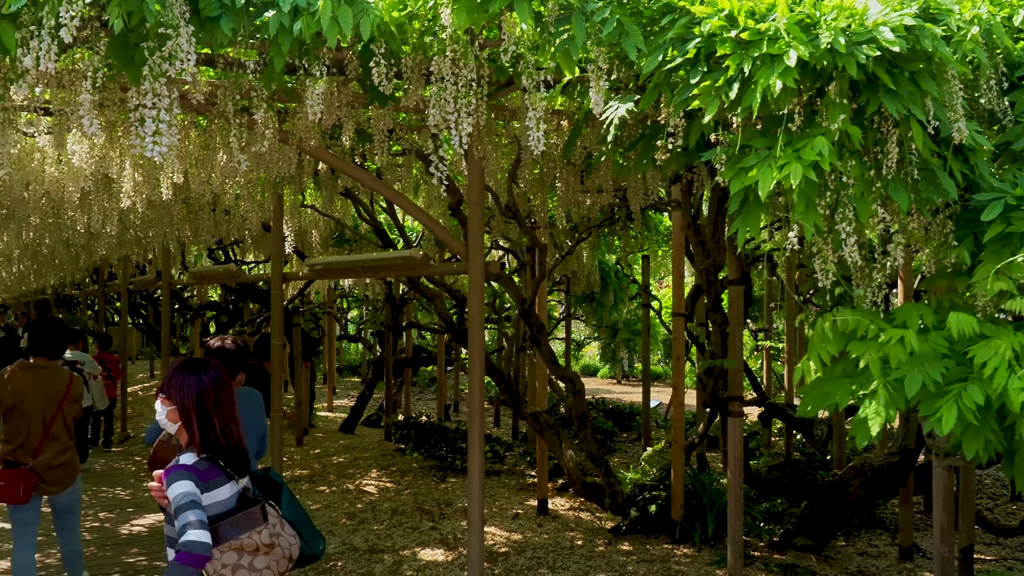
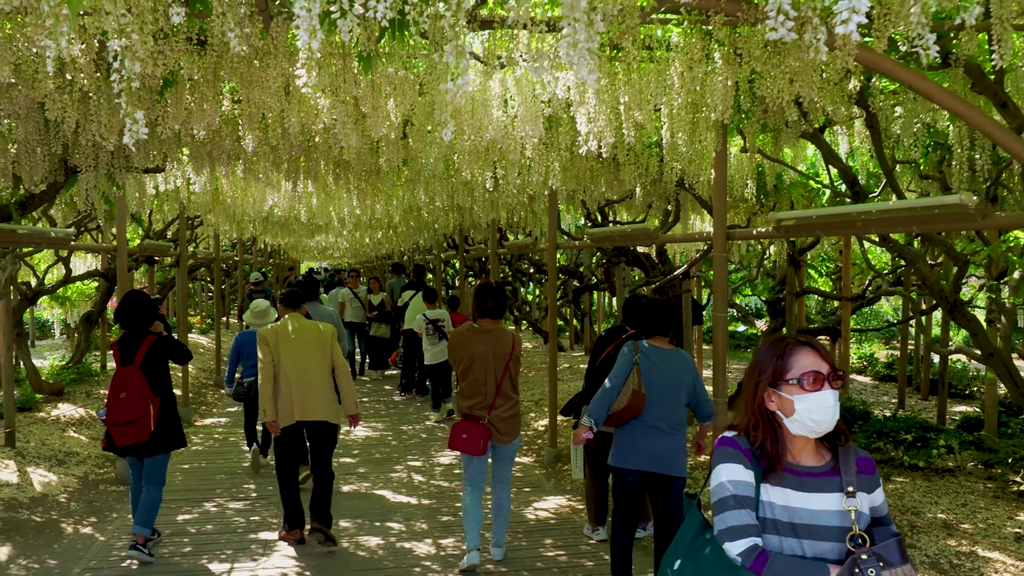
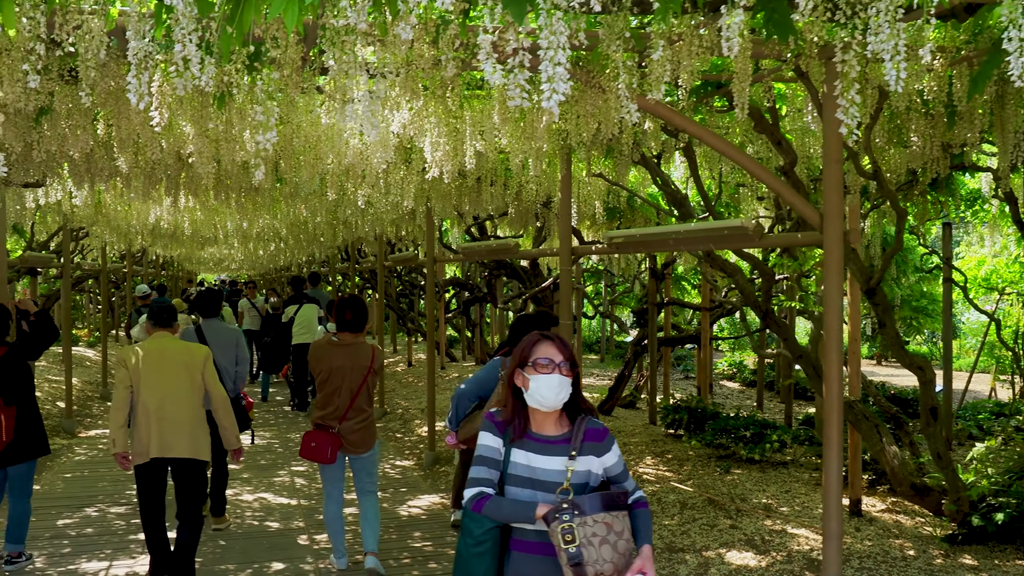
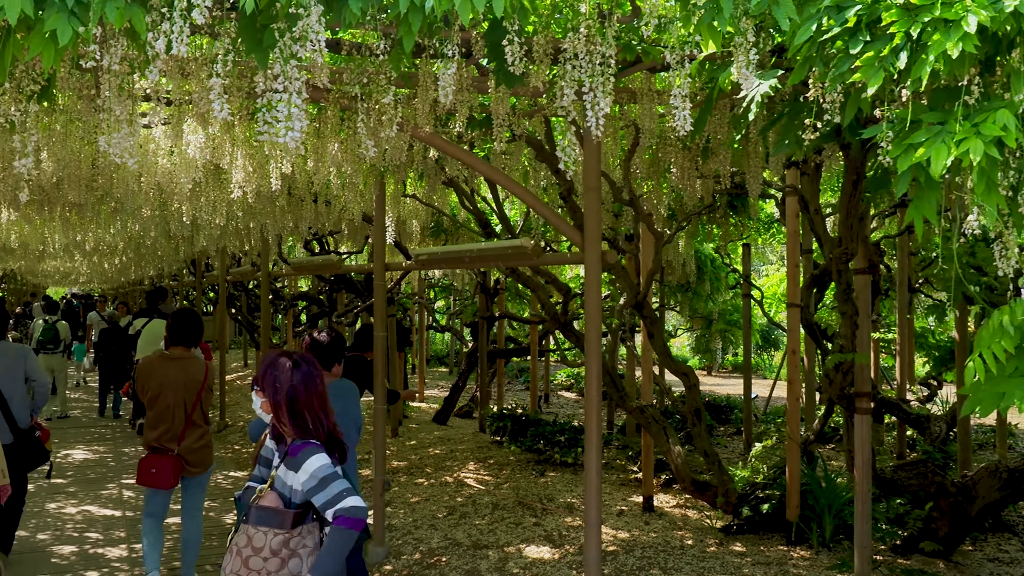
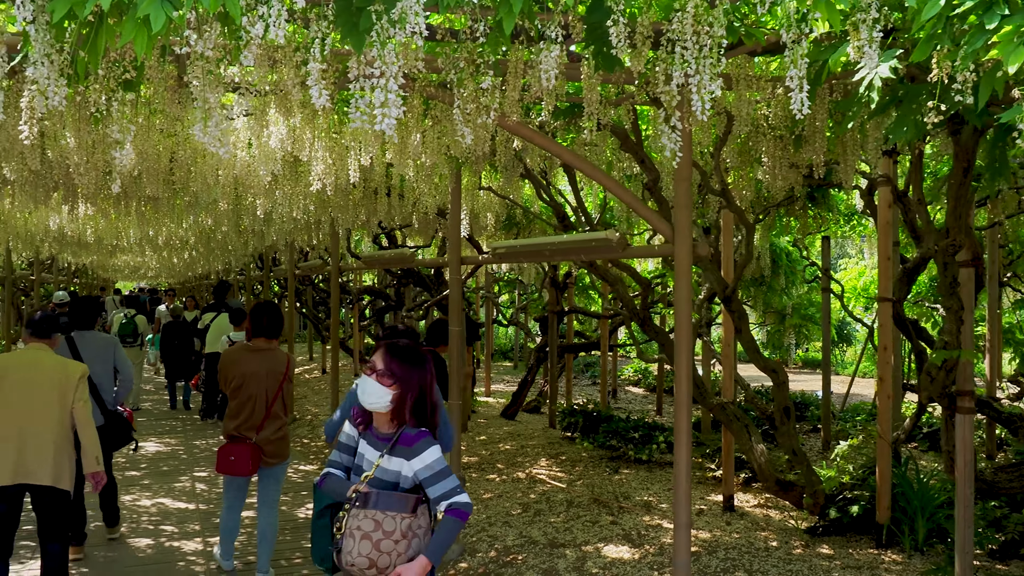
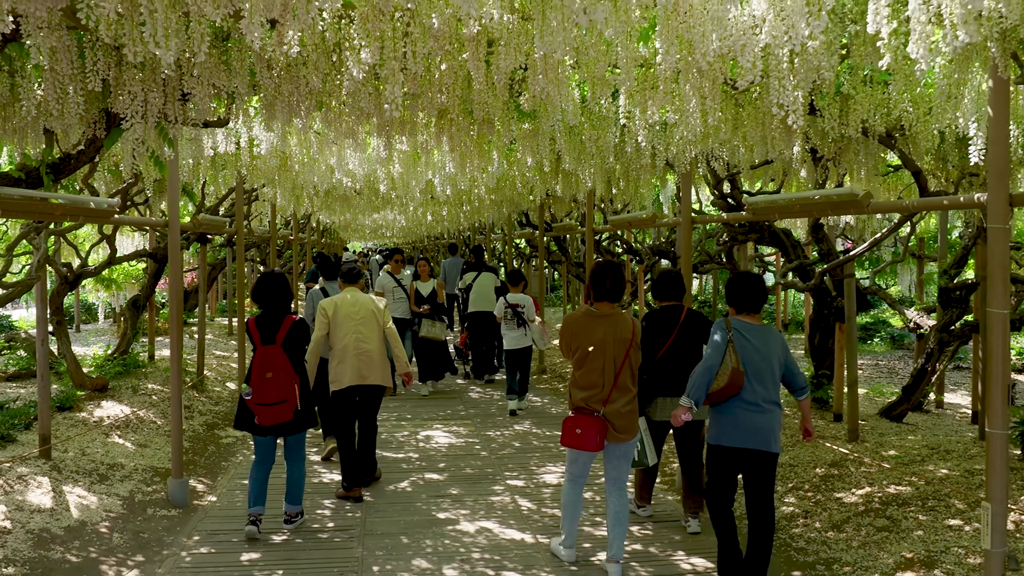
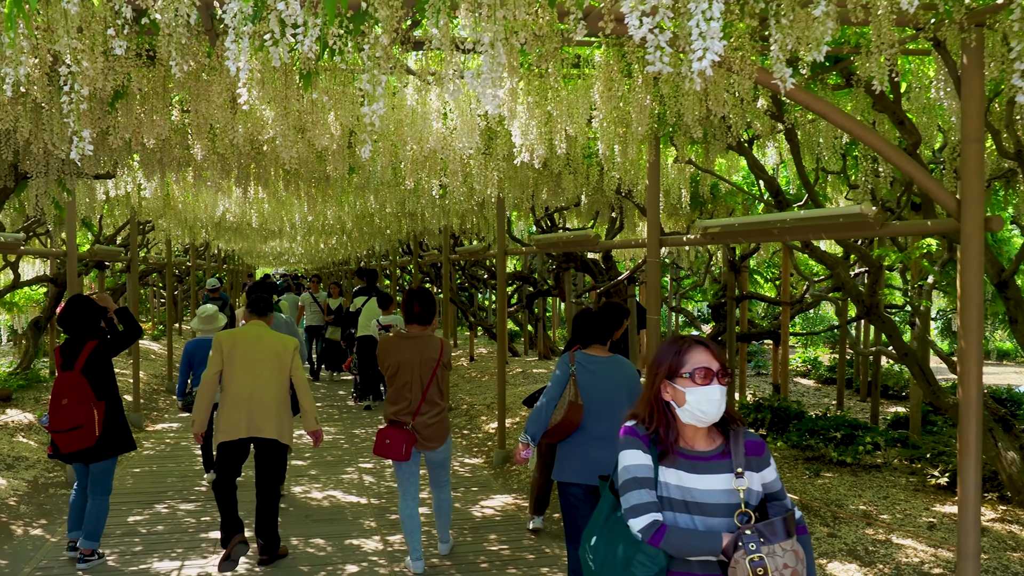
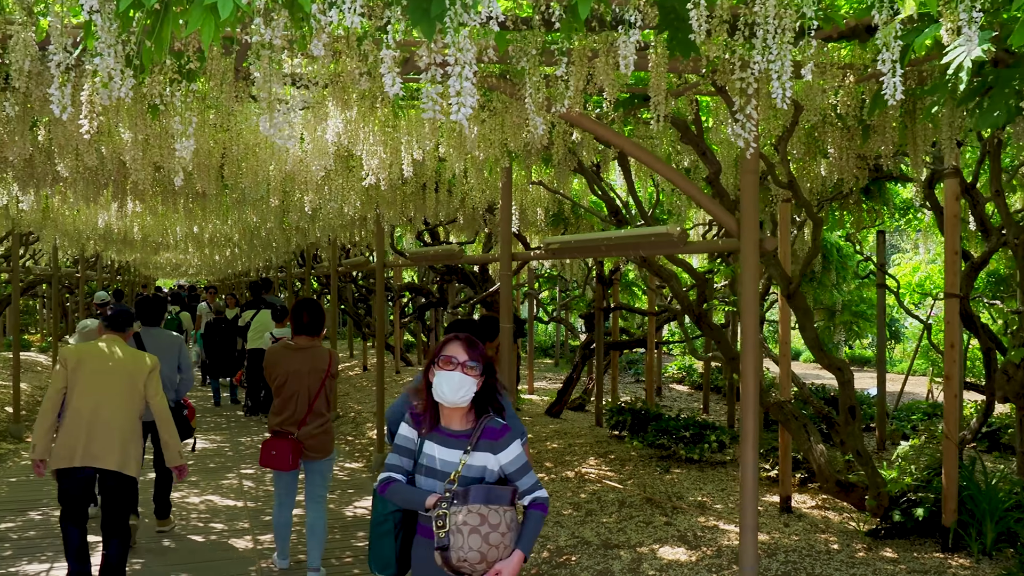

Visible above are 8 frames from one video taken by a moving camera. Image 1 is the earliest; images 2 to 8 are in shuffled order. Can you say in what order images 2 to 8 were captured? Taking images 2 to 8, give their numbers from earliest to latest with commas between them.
4, 5, 8, 3, 7, 2, 6
